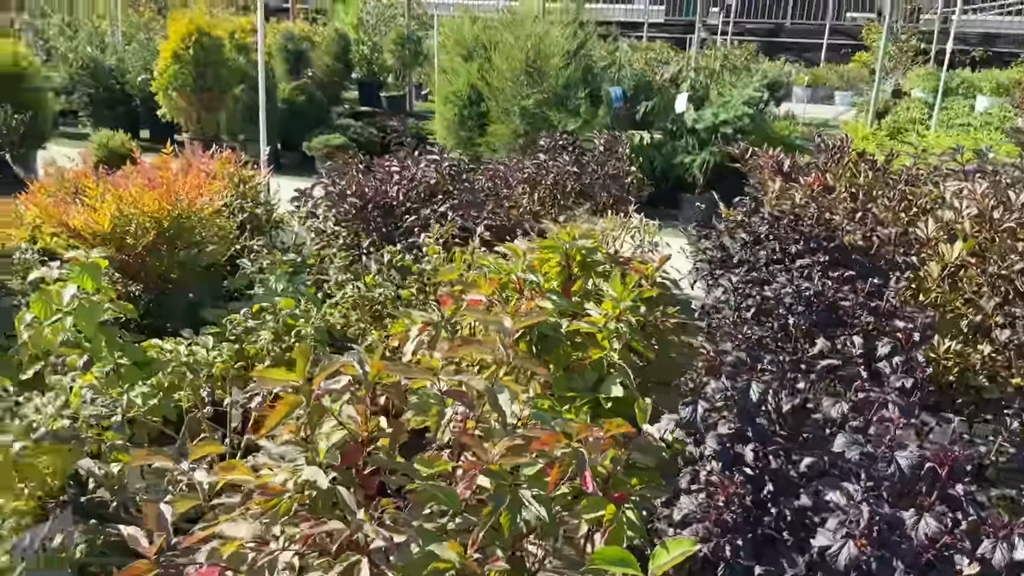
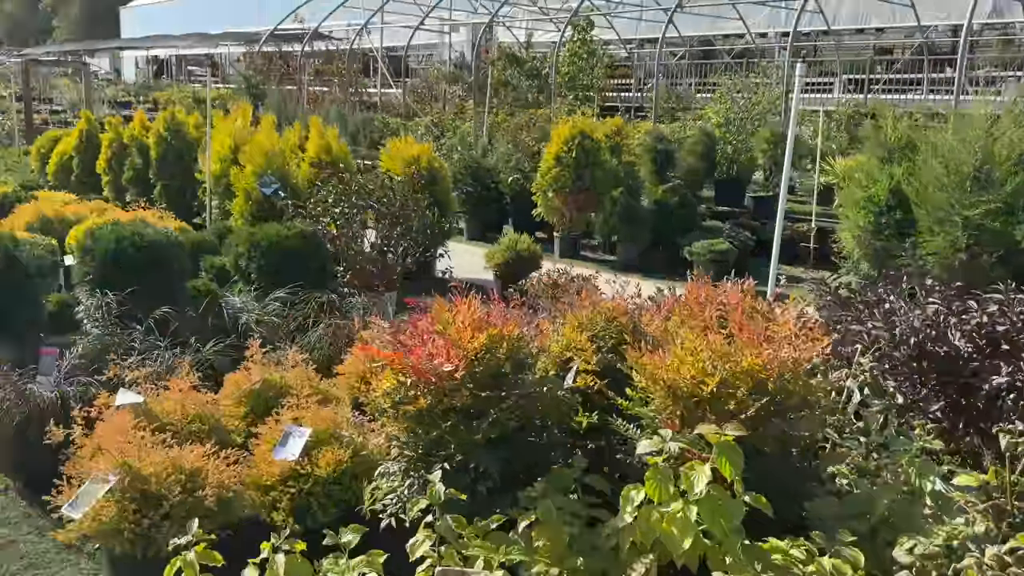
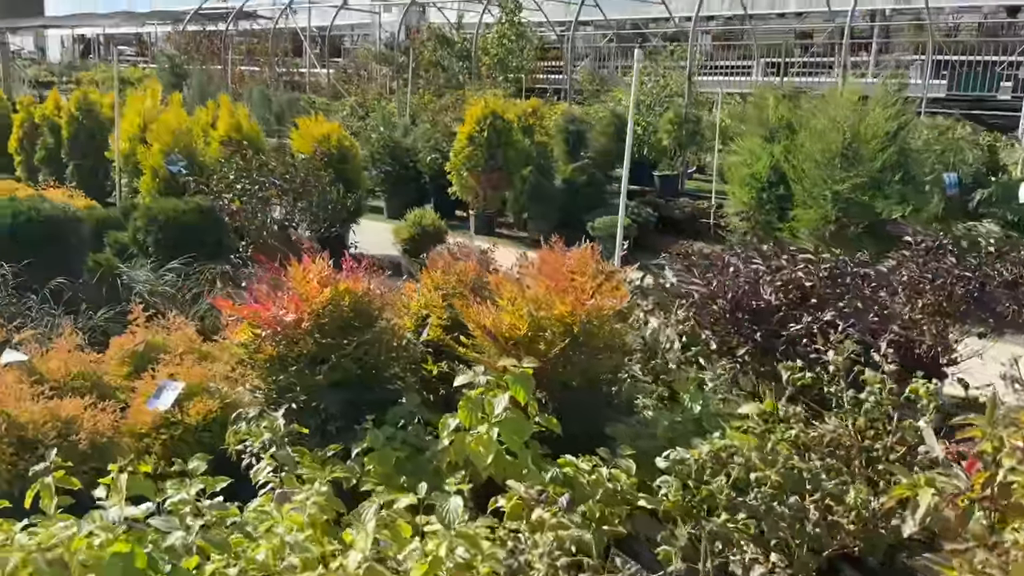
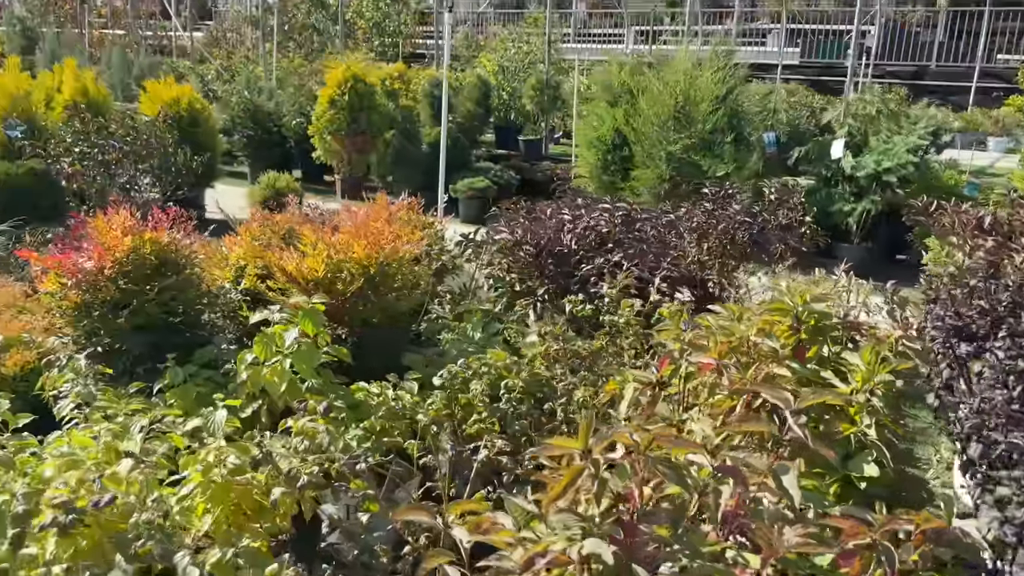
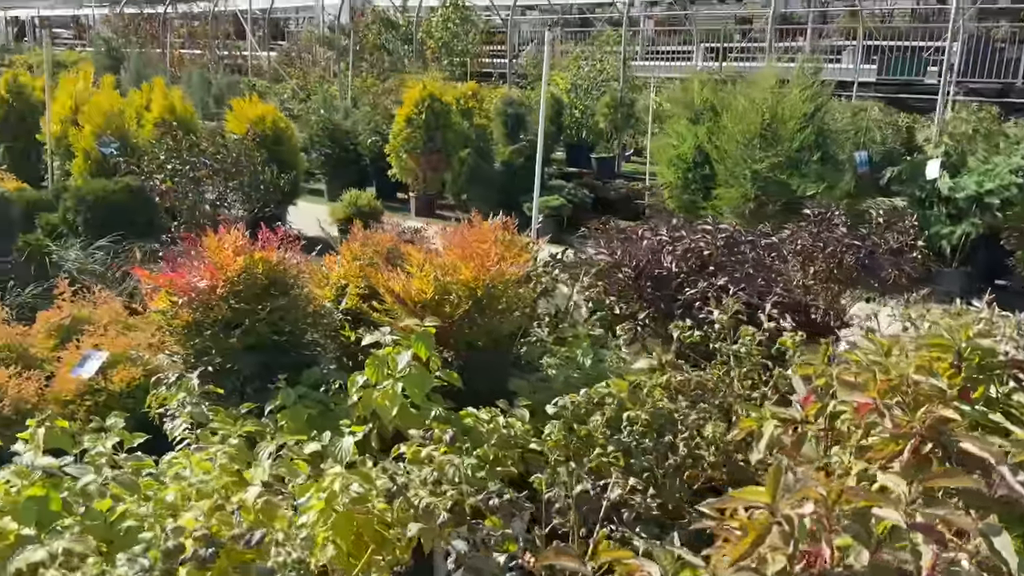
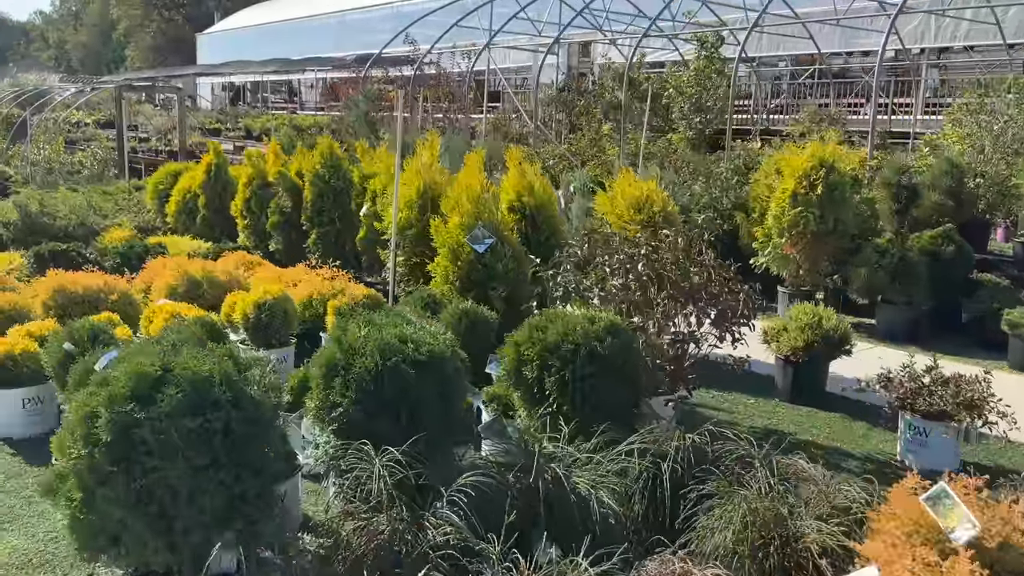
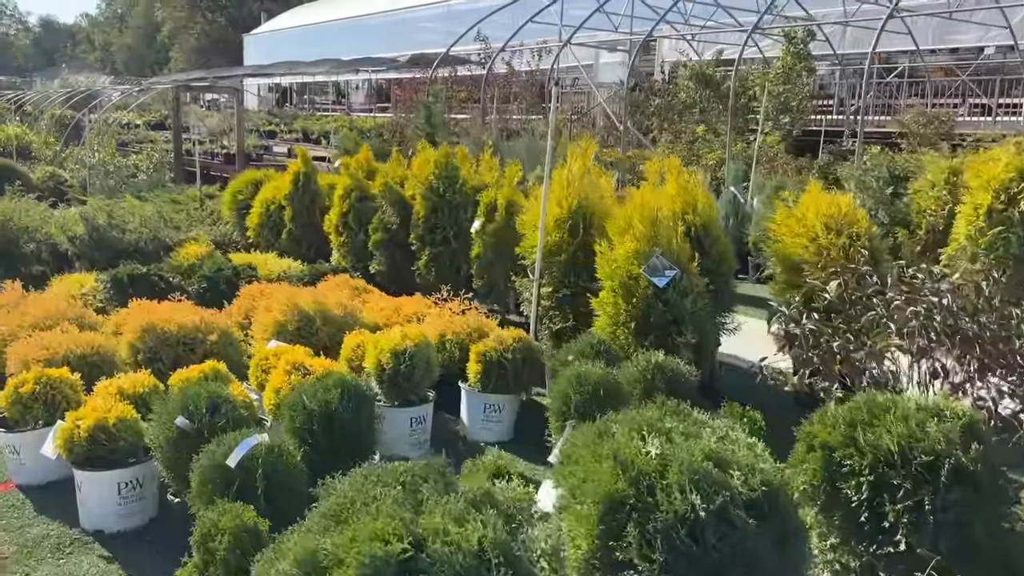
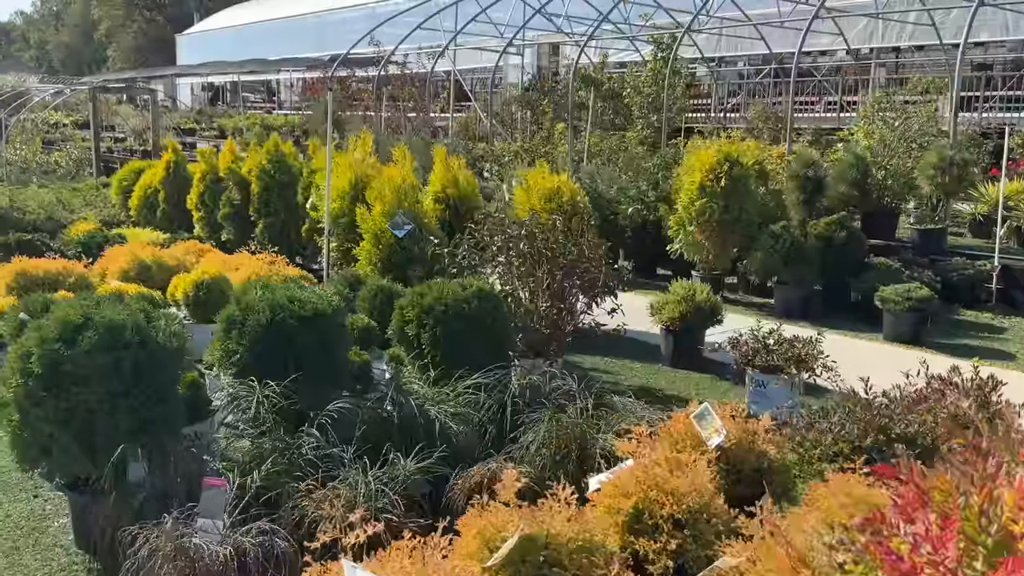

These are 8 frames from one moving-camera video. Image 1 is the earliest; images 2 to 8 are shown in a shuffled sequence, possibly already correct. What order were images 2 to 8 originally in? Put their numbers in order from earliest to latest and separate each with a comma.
4, 5, 3, 2, 8, 6, 7
